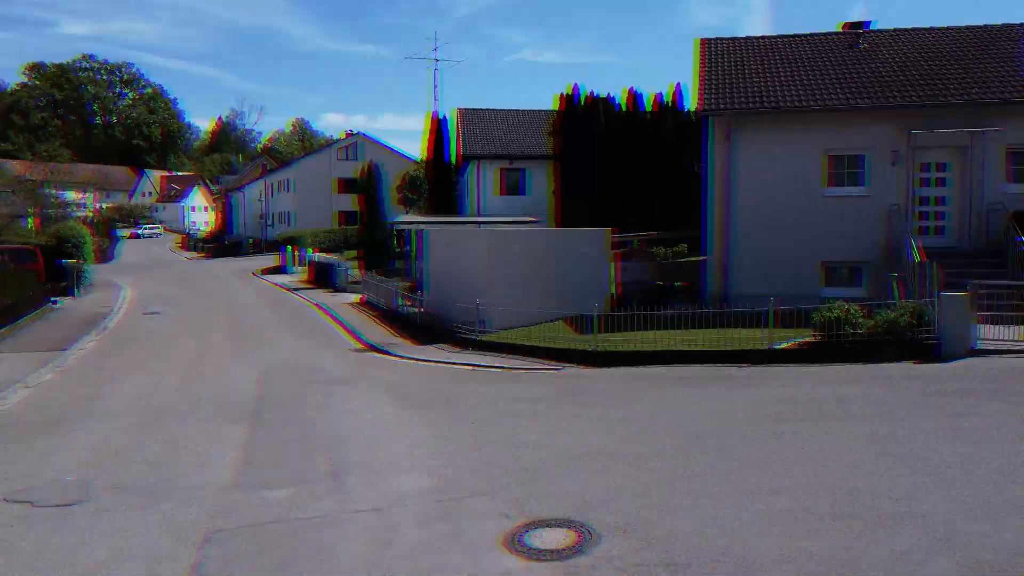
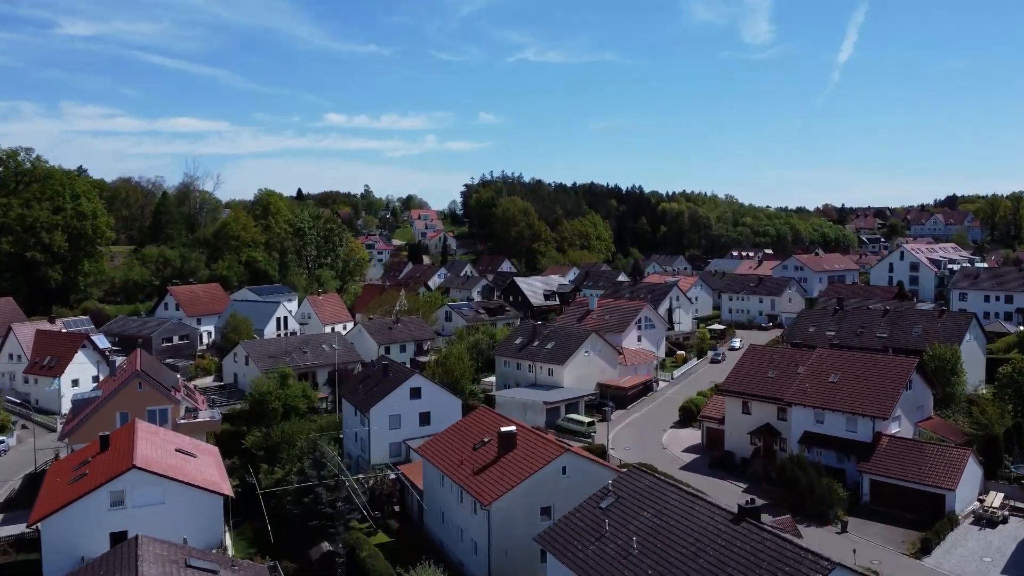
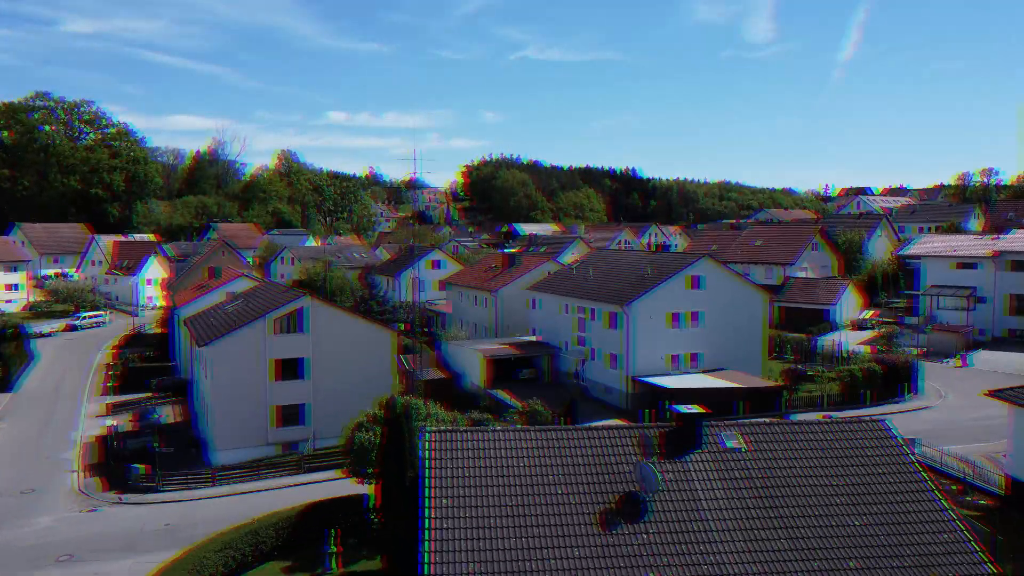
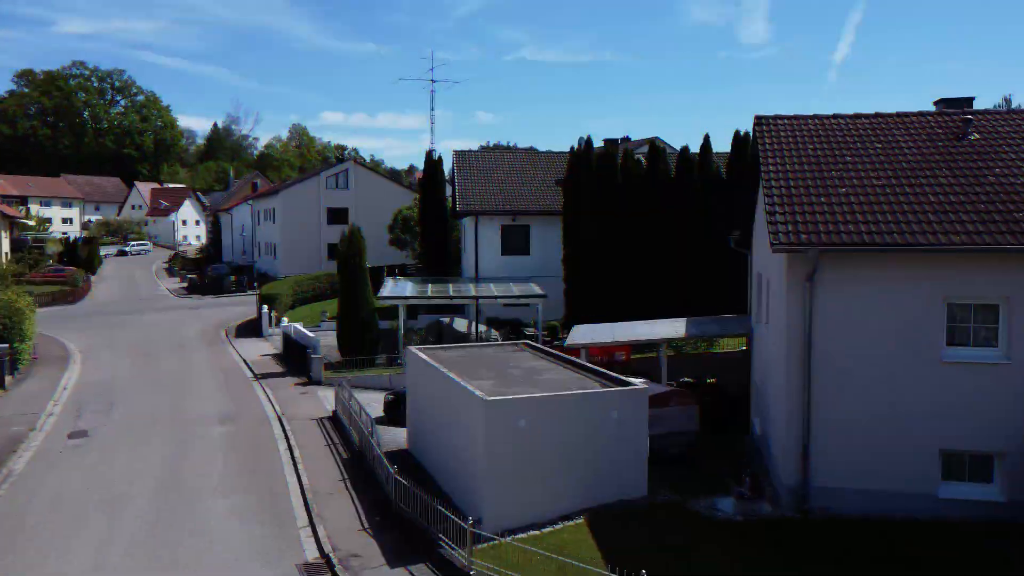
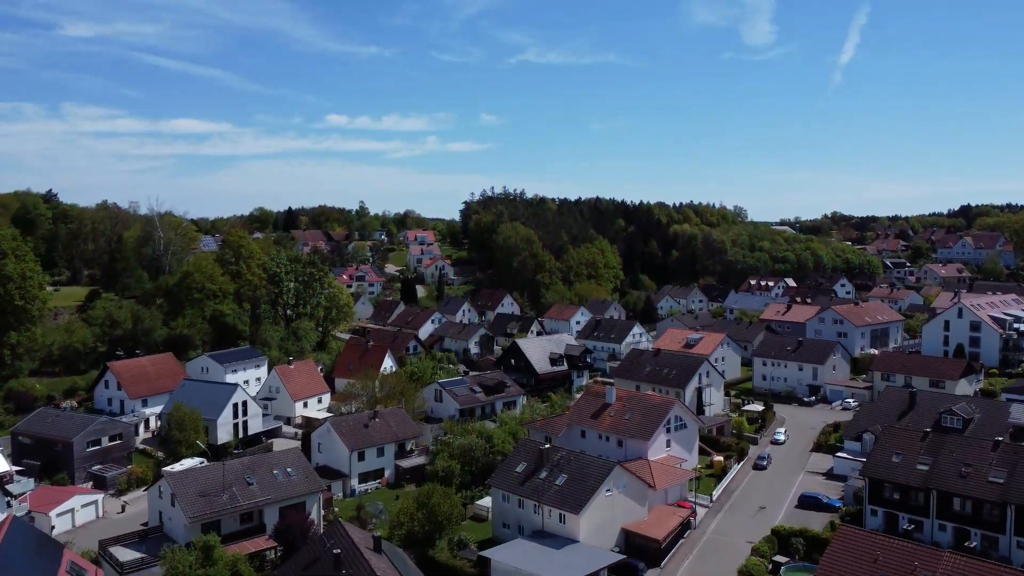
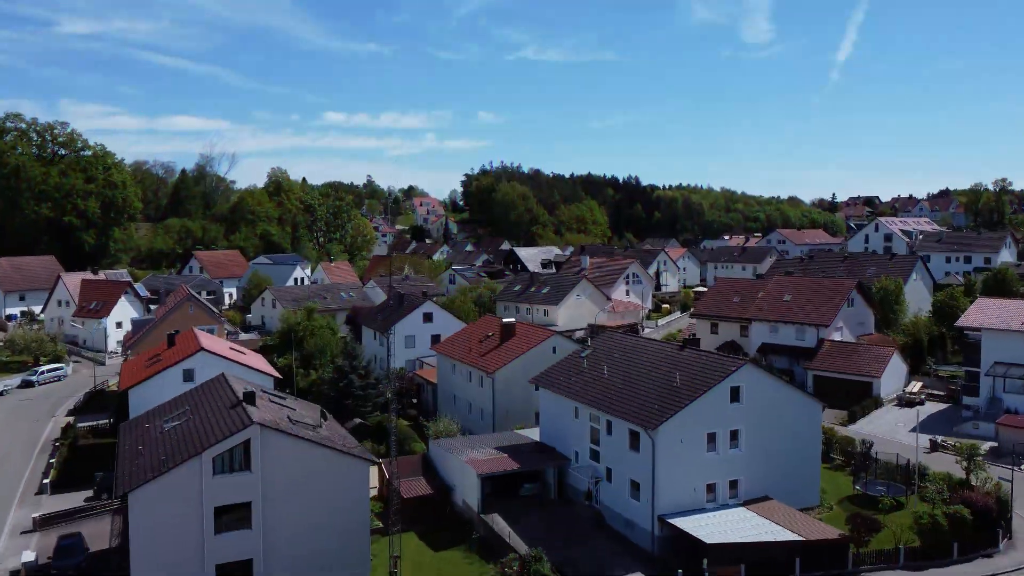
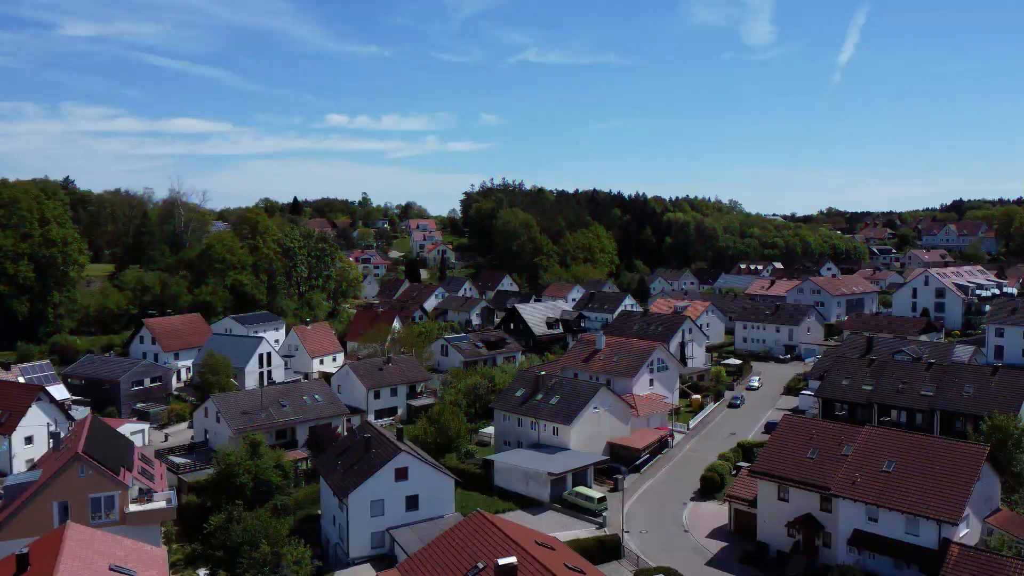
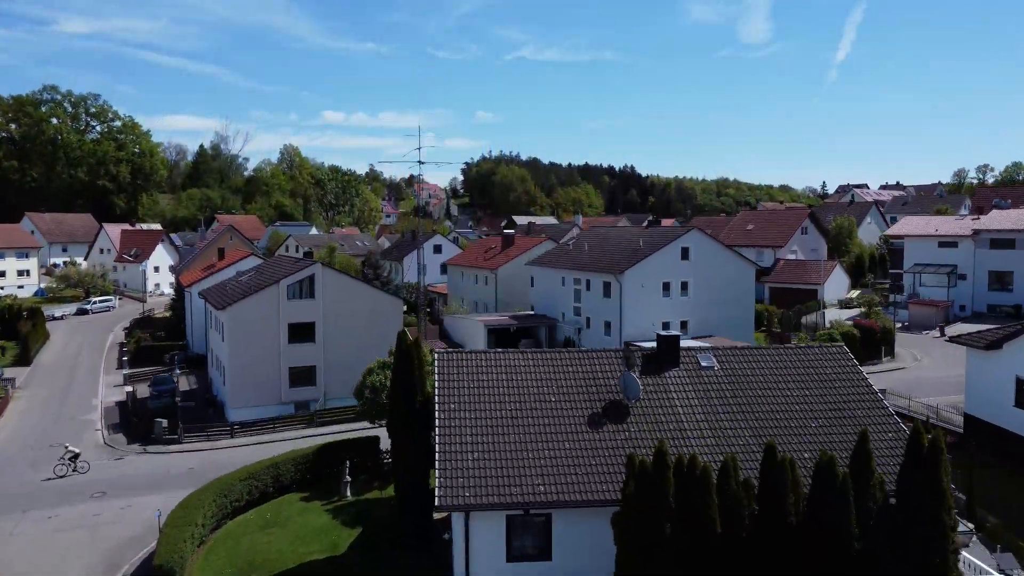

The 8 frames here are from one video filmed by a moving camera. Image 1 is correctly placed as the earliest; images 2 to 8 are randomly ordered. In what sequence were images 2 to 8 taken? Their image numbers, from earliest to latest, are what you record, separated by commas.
4, 8, 3, 6, 2, 7, 5
